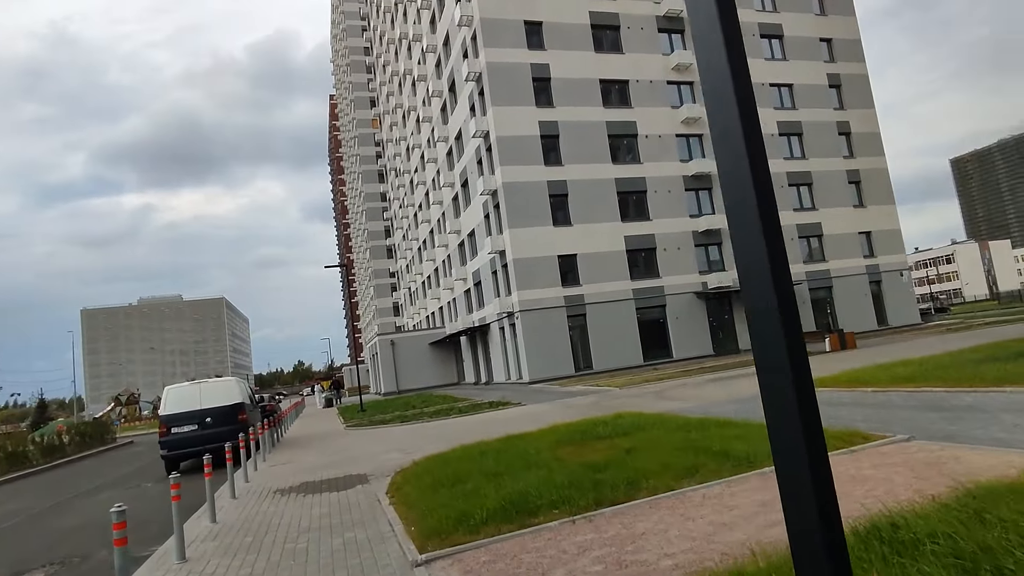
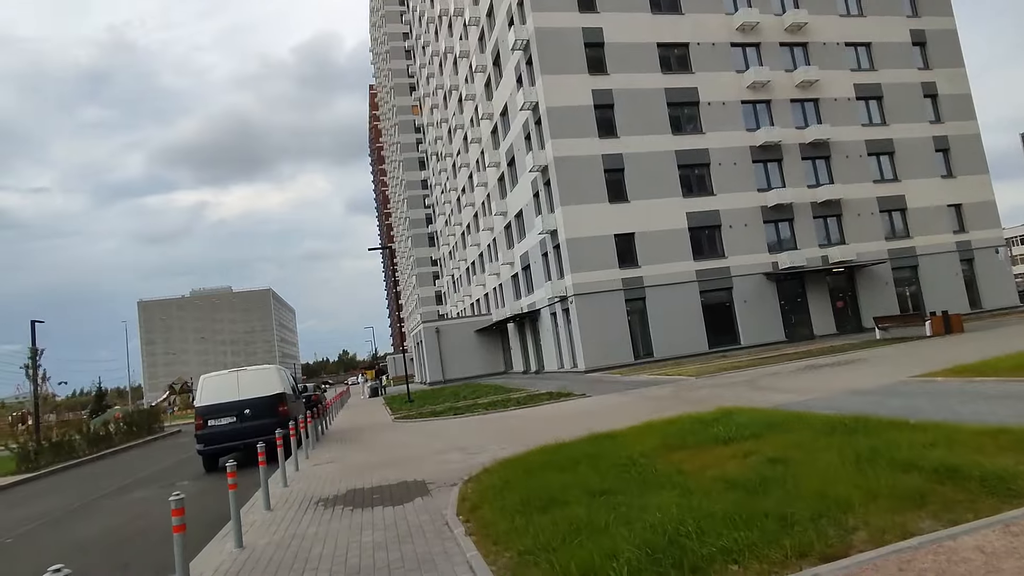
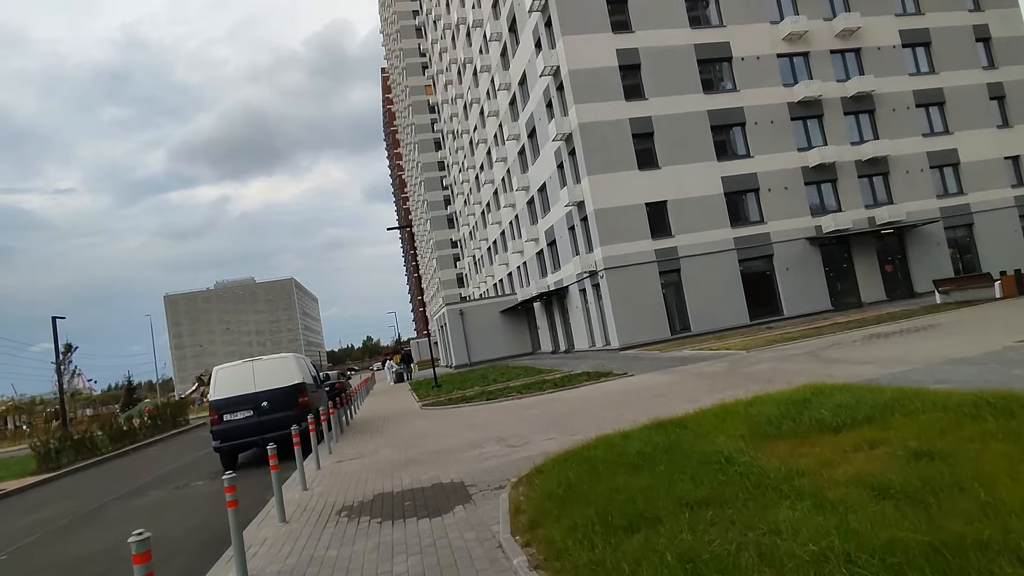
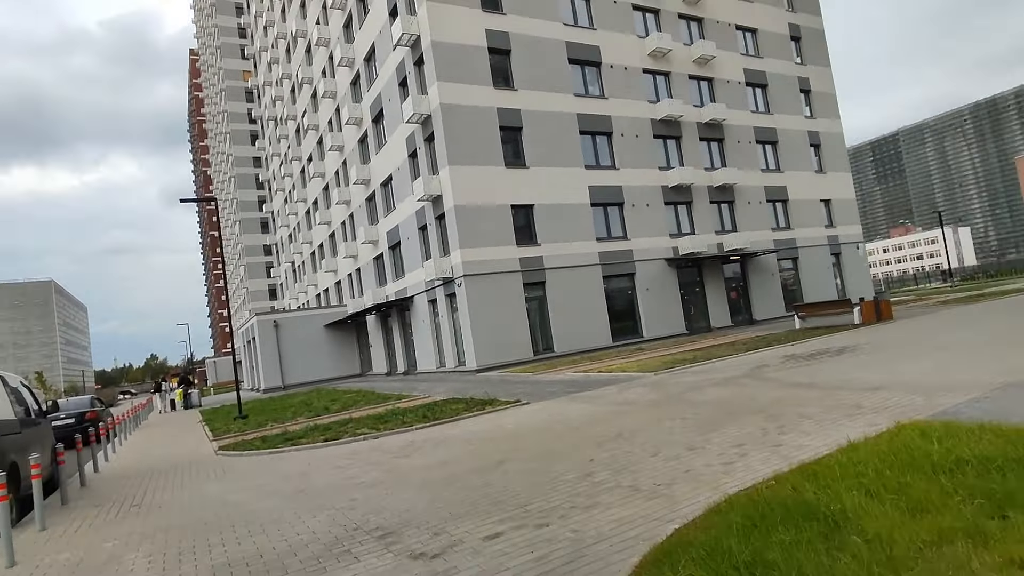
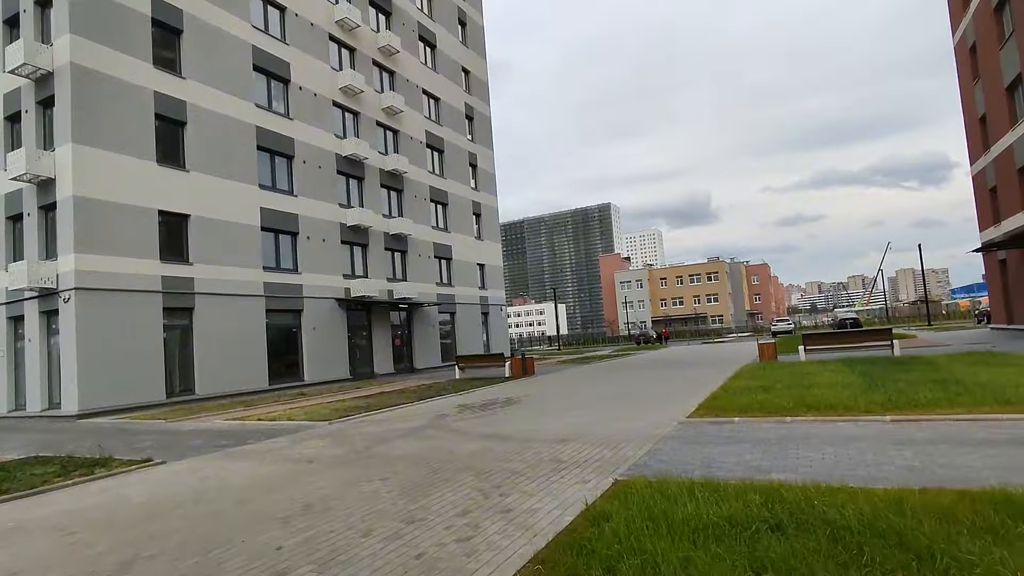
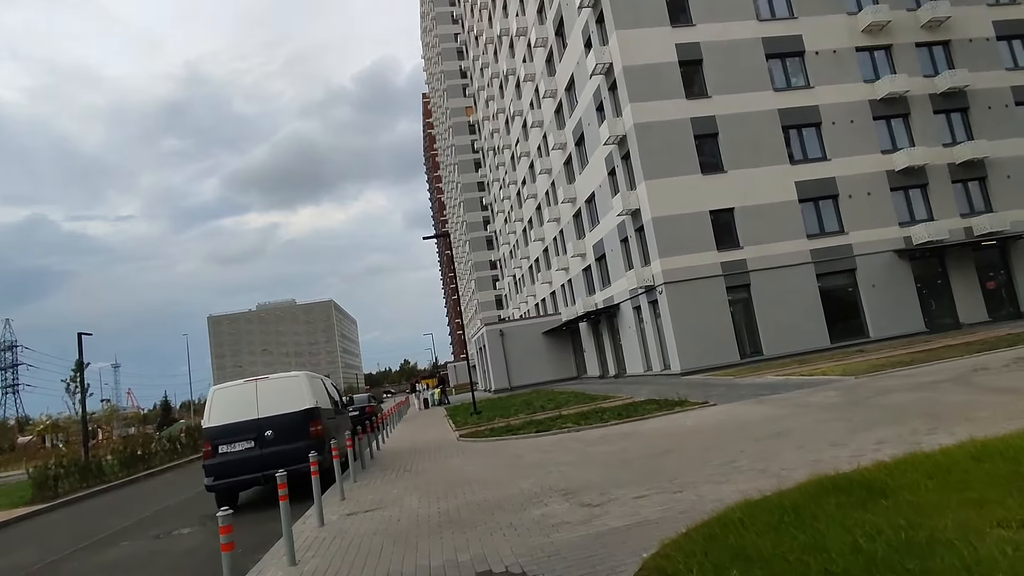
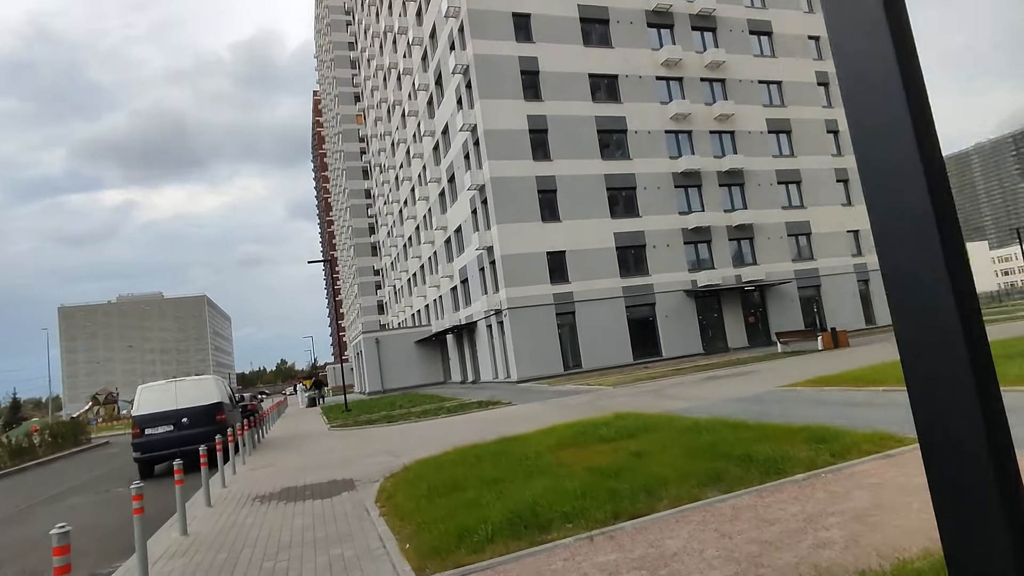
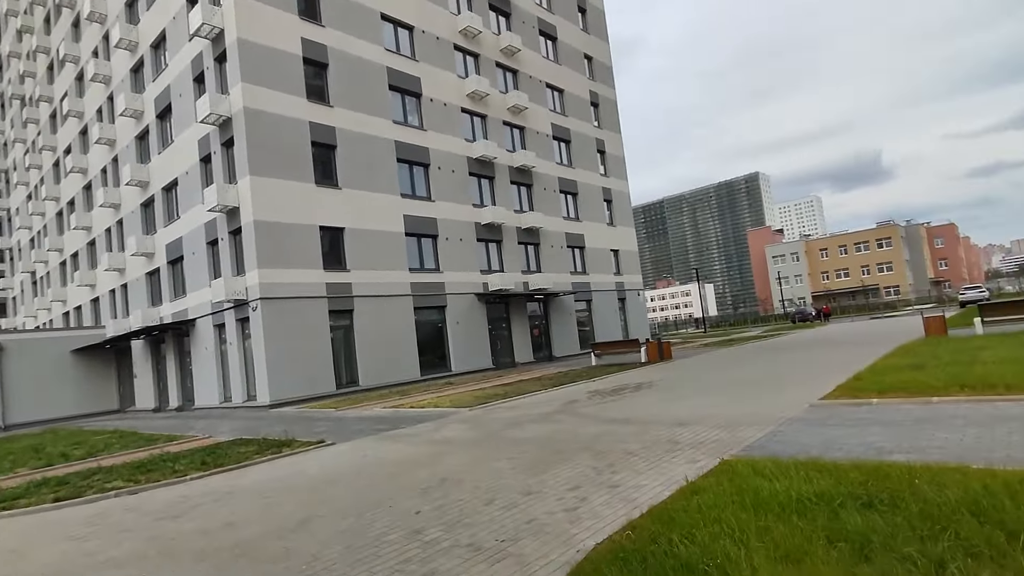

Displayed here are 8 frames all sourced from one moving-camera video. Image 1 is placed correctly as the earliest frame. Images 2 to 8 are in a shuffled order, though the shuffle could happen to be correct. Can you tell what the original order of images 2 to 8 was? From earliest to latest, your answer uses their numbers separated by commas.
7, 2, 3, 6, 4, 8, 5
